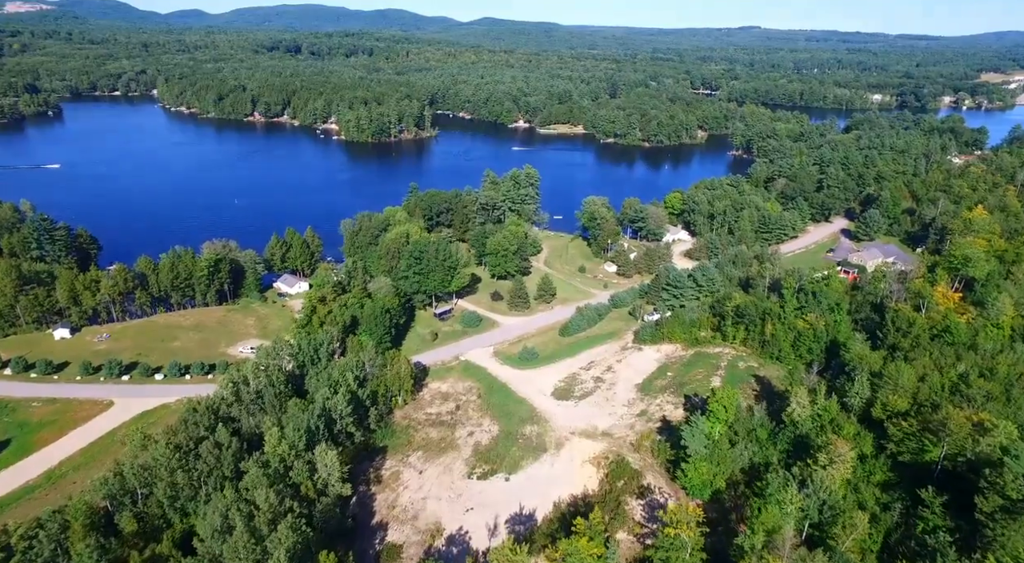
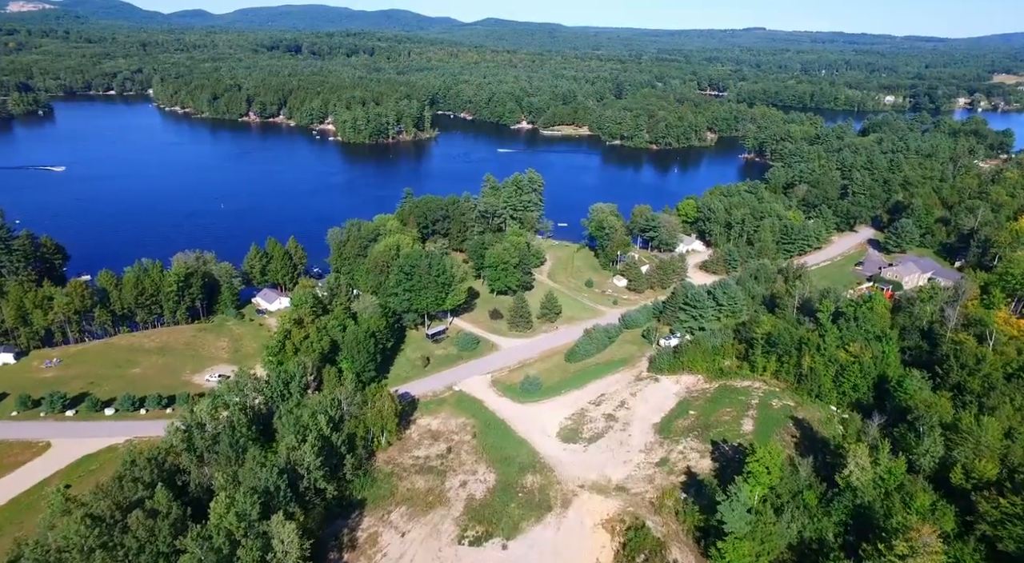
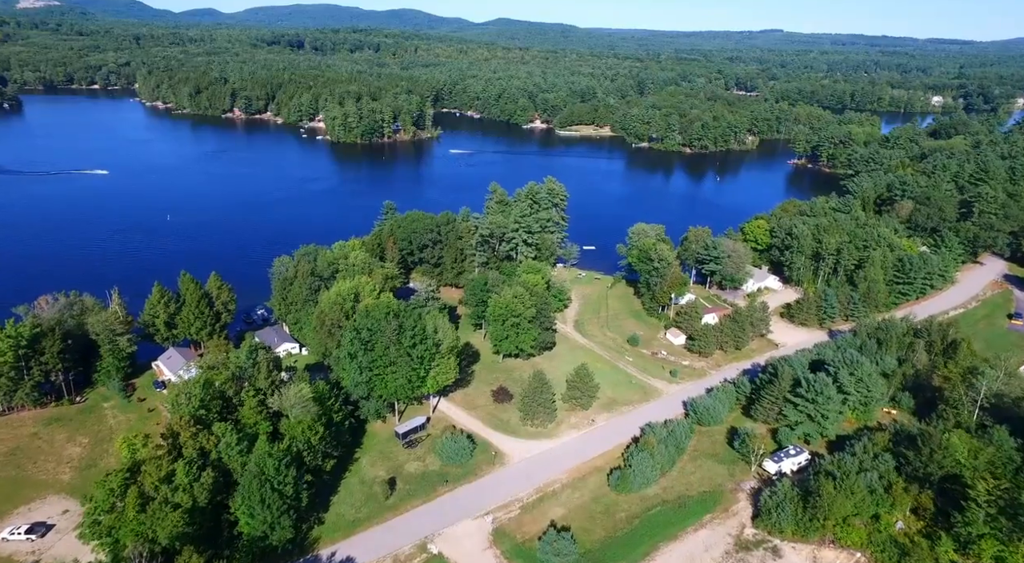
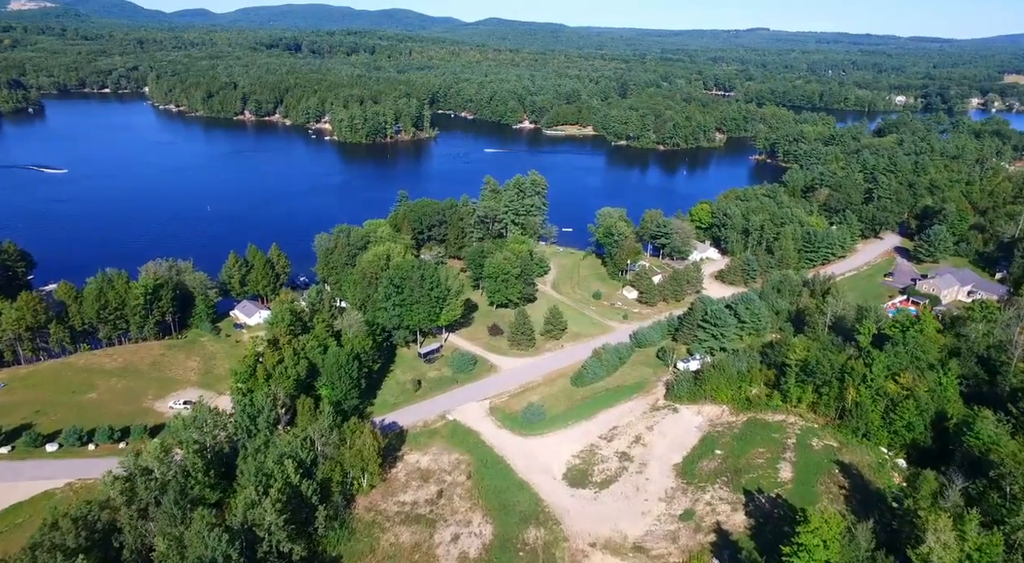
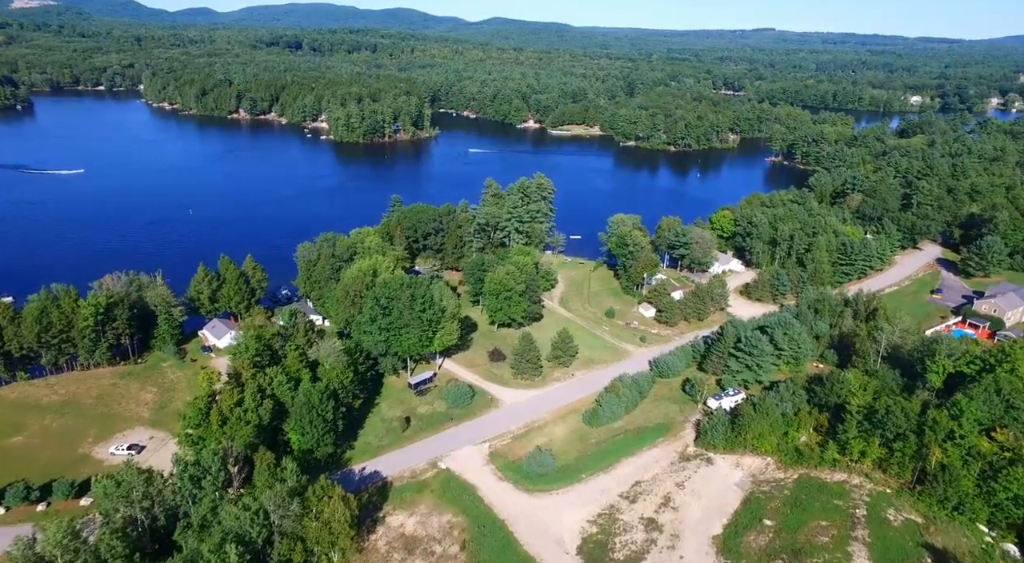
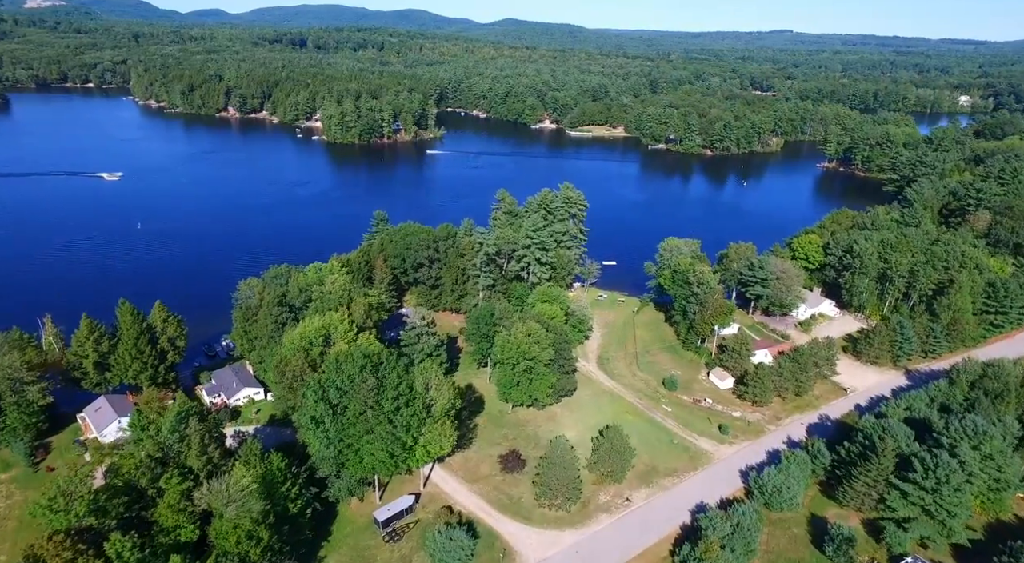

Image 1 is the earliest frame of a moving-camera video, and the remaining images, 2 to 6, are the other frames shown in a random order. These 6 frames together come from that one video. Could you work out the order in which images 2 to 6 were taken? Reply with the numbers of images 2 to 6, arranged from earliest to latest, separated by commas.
2, 4, 5, 3, 6
